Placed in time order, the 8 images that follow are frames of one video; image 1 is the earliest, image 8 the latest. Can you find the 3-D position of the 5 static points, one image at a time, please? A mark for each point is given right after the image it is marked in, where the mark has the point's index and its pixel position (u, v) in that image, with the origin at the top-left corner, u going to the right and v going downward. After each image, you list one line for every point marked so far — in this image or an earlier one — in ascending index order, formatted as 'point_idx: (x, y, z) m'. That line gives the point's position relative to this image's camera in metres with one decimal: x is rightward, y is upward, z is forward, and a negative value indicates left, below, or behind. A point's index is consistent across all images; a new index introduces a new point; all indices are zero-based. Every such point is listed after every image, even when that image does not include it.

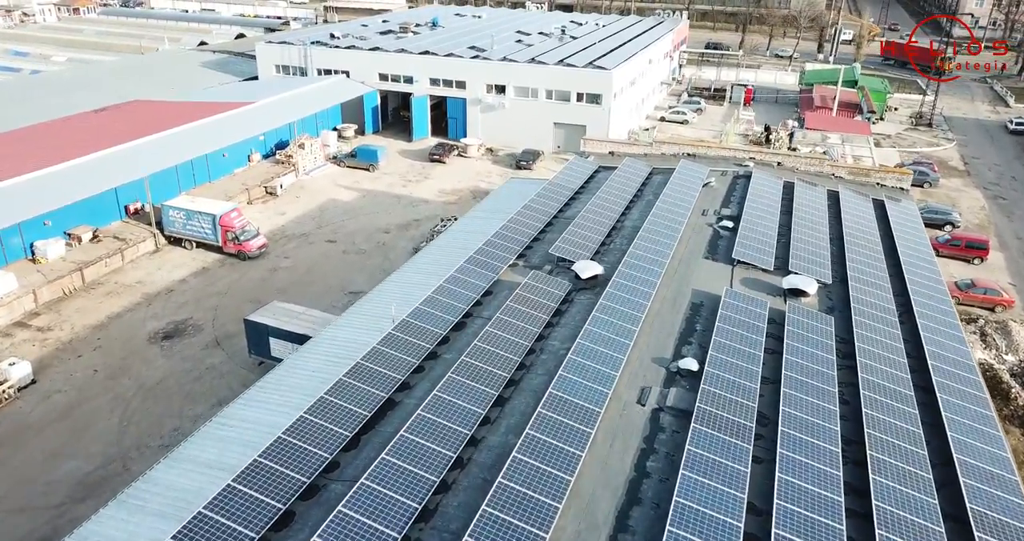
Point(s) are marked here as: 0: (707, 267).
0: (+4.7, +0.1, +18.1) m
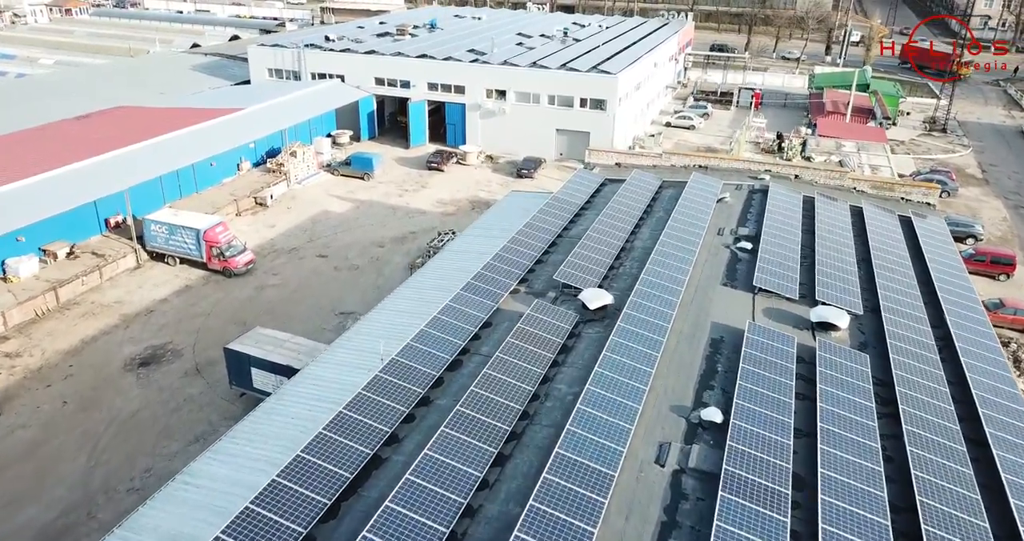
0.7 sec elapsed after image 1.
0: (+4.7, -0.5, +16.6) m
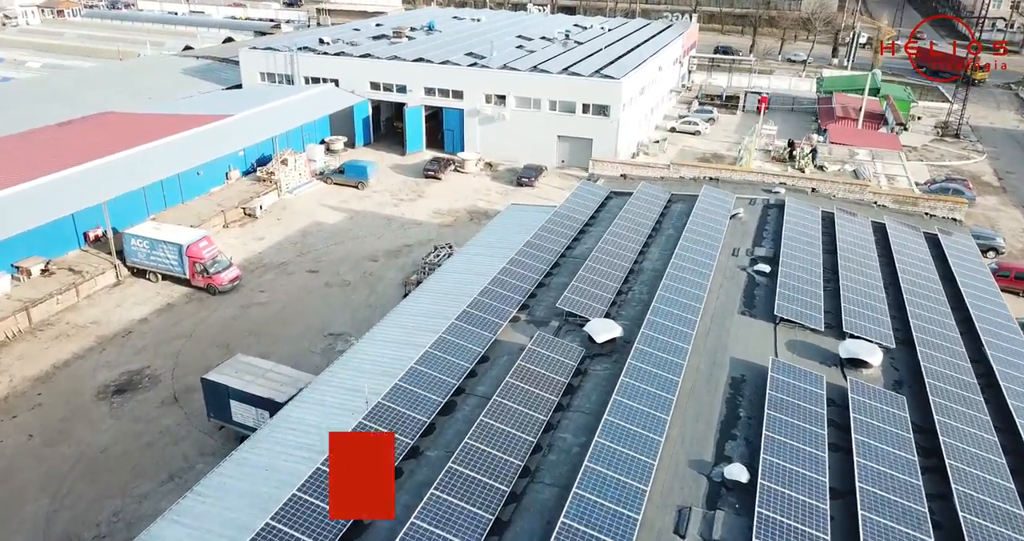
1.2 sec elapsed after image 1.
0: (+4.7, -1.1, +15.2) m
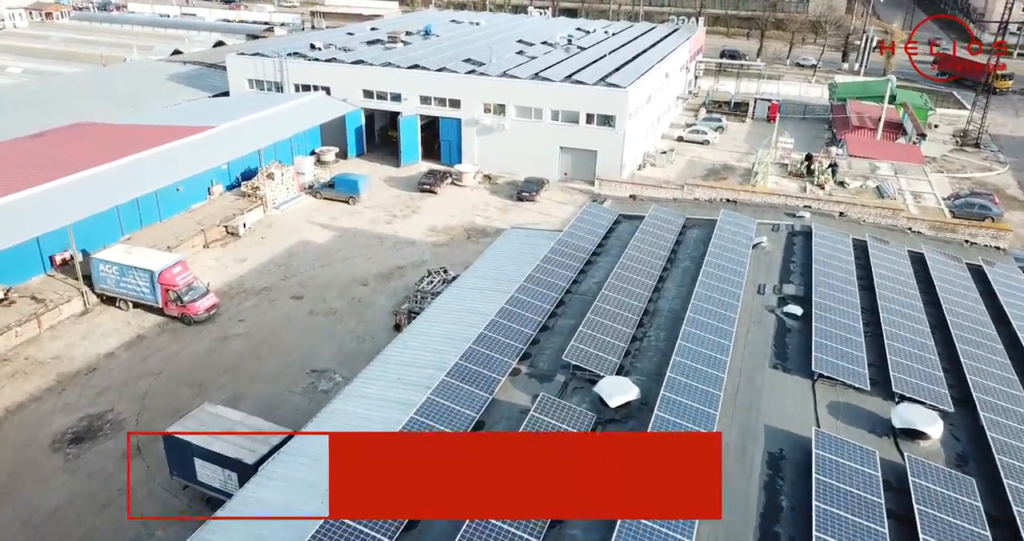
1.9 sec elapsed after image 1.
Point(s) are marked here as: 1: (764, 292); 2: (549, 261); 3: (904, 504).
0: (+4.7, -2.0, +13.3) m
1: (+5.5, -0.5, +16.5) m
2: (+0.9, +0.2, +18.1) m
3: (+5.6, -3.3, +10.7) m
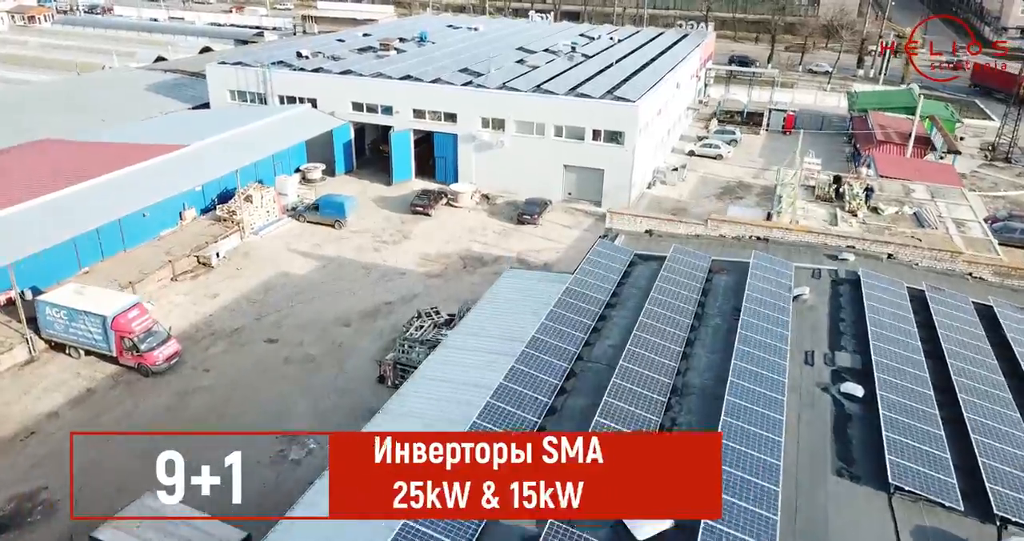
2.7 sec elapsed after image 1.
0: (+4.7, -3.2, +10.6) m
1: (+5.5, -1.7, +13.8) m
2: (+0.9, -1.0, +15.4) m
3: (+5.5, -4.5, +8.0) m
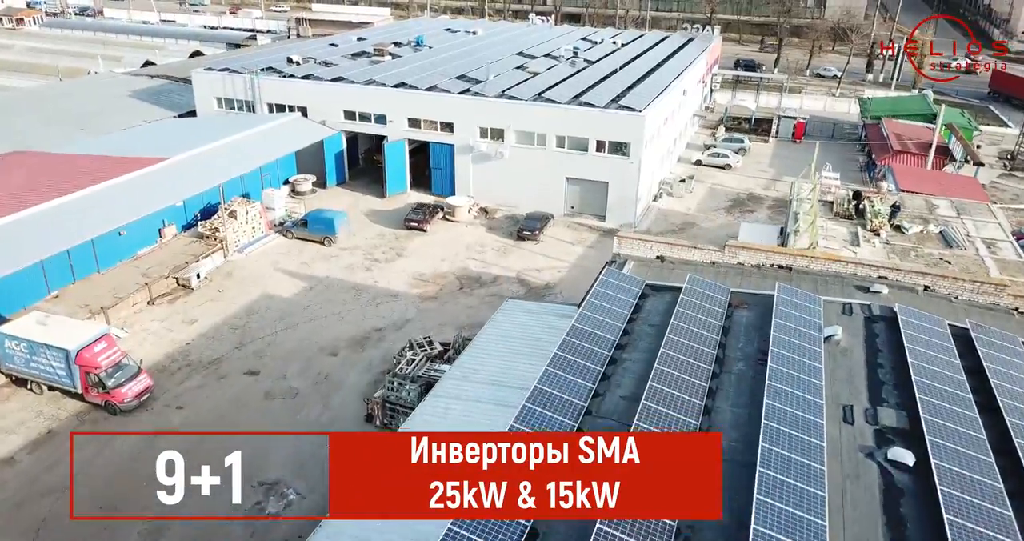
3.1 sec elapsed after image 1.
0: (+4.7, -3.9, +9.0) m
1: (+5.5, -2.4, +12.2) m
2: (+0.9, -1.7, +13.8) m
3: (+5.5, -5.2, +6.4) m
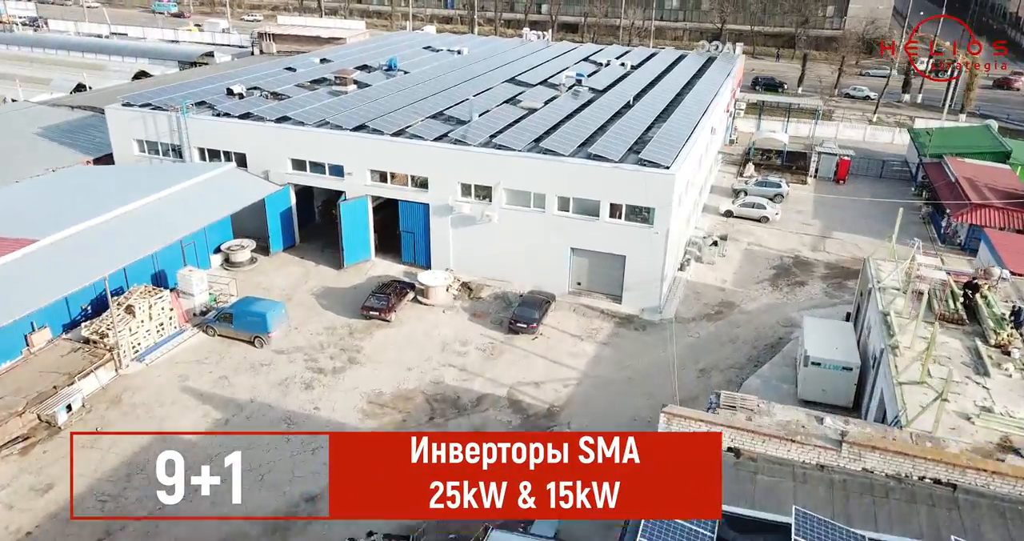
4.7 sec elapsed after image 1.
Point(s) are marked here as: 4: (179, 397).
0: (+4.6, -7.0, +2.1) m
1: (+5.3, -5.5, +5.3) m
2: (+0.7, -4.8, +6.9) m
3: (+5.4, -8.3, -0.5) m
4: (-8.7, -3.3, +19.6) m
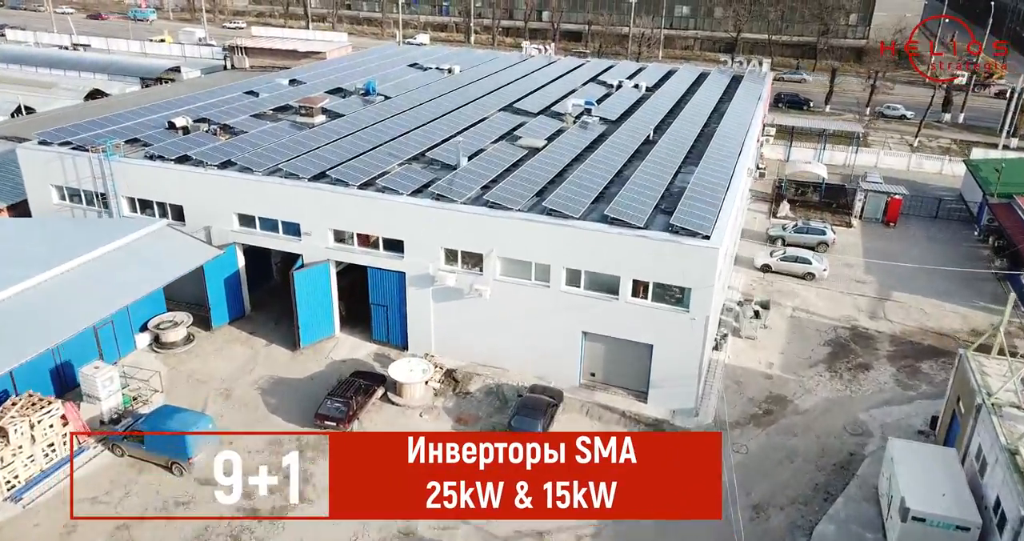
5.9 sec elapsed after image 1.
0: (+4.5, -9.3, -3.0) m
1: (+5.2, -7.8, +0.2) m
2: (+0.6, -7.1, +1.8) m
3: (+5.3, -10.5, -5.6) m
4: (-8.8, -5.6, +14.5) m
